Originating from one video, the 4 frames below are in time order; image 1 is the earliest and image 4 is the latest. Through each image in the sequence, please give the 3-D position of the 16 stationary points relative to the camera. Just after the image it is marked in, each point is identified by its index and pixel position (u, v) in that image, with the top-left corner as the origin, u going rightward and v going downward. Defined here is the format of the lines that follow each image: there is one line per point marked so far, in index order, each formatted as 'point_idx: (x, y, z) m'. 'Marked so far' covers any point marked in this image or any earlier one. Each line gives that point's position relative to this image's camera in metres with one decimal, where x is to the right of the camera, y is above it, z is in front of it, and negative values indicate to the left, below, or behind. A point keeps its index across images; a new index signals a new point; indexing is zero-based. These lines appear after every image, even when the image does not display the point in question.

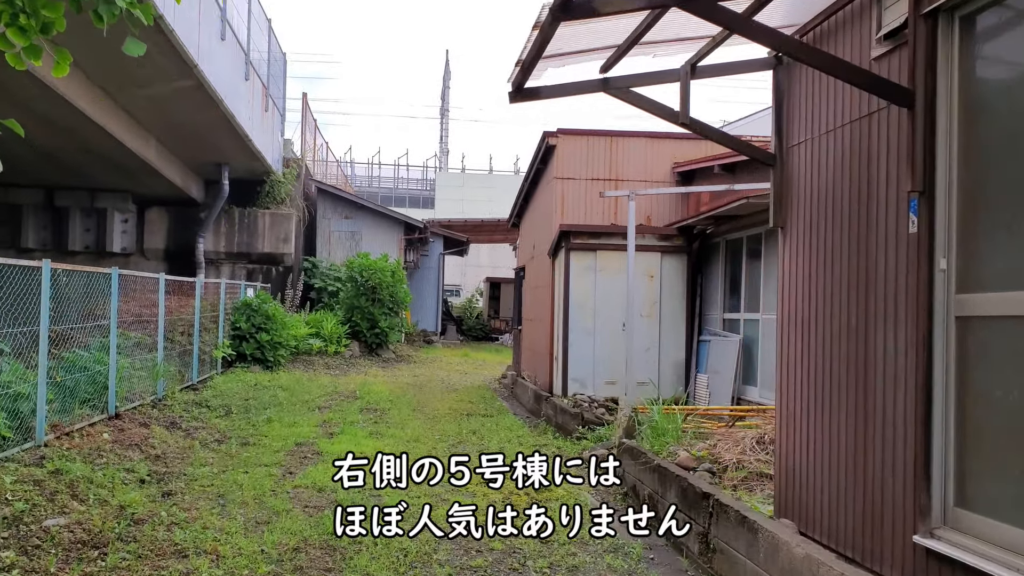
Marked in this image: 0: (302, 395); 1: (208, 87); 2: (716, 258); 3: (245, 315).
0: (-1.8, -0.9, +7.9) m
1: (-2.8, +1.9, +8.7) m
2: (+1.5, +0.2, +6.7) m
3: (-2.7, -0.3, +9.5) m
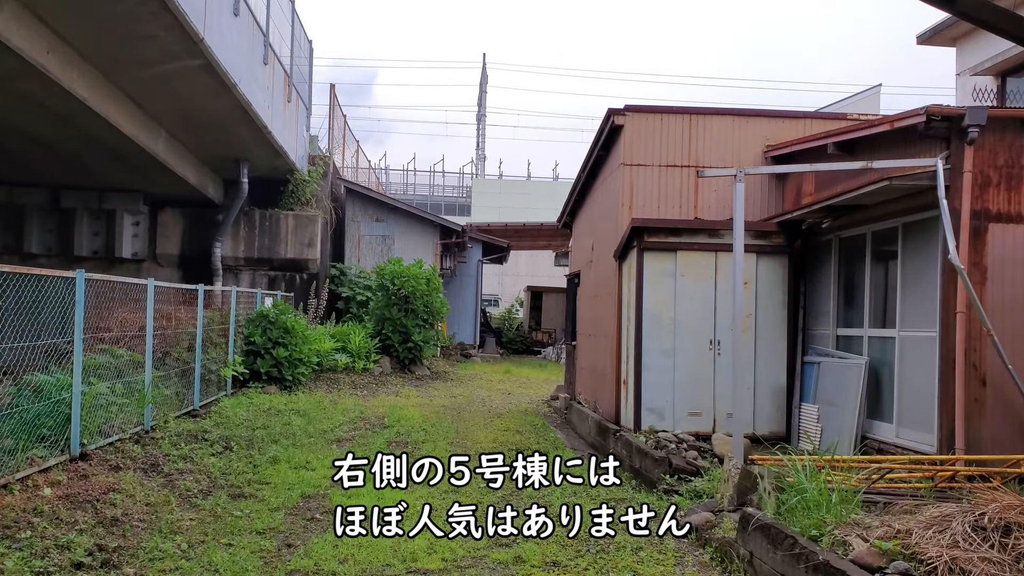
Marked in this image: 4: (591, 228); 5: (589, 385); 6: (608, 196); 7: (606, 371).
0: (-1.4, -1.0, +6.7) m
1: (-2.4, +1.8, +7.6) m
2: (+1.8, +0.2, +5.4) m
3: (-2.2, -0.4, +8.4) m
4: (+0.6, +0.5, +7.1) m
5: (+0.6, -0.7, +7.0) m
6: (+0.7, +0.6, +6.5) m
7: (+0.6, -0.6, +6.3) m
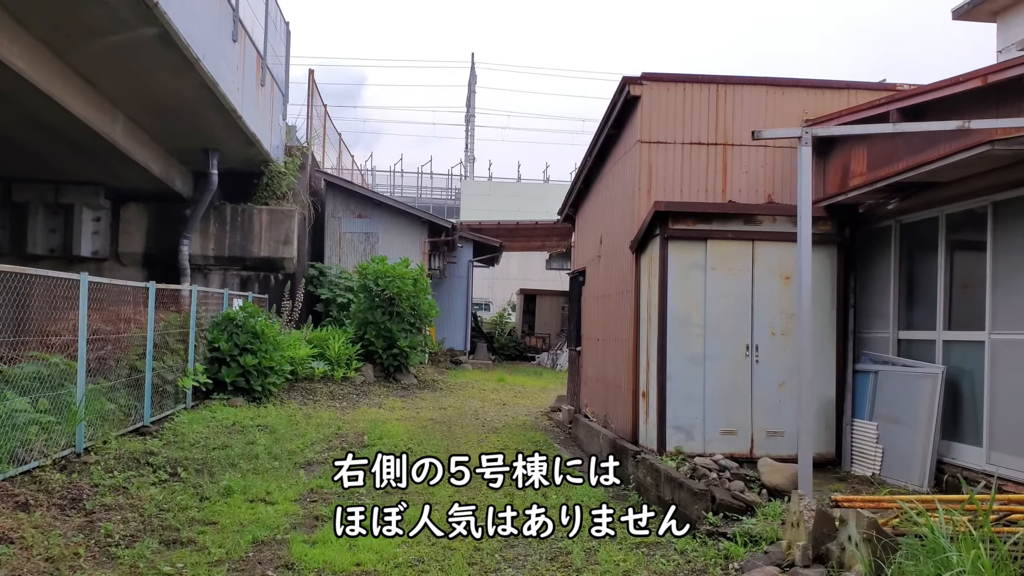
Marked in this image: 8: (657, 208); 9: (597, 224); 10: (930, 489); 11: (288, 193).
0: (-1.4, -1.0, +5.8) m
1: (-2.4, +1.8, +6.8) m
2: (+1.8, +0.2, +4.6) m
3: (-2.3, -0.3, +7.5) m
4: (+0.6, +0.5, +6.3) m
5: (+0.6, -0.7, +6.1) m
6: (+0.7, +0.7, +5.7) m
7: (+0.6, -0.6, +5.5) m
8: (+0.7, +0.4, +4.6) m
9: (+0.6, +0.4, +6.3) m
10: (+1.8, -0.8, +3.9) m
11: (-2.6, +1.1, +10.8) m
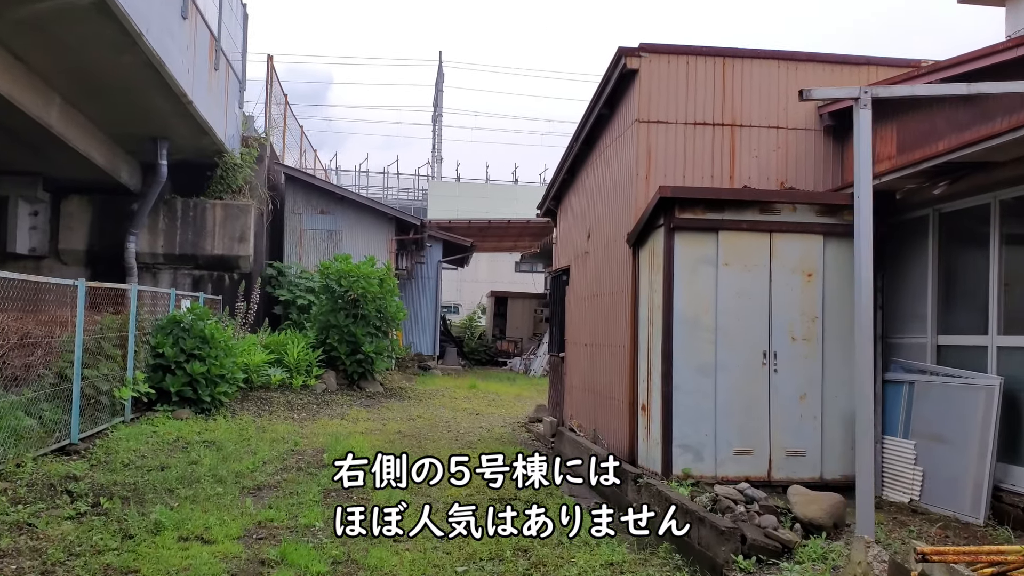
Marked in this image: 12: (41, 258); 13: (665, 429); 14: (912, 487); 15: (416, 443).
0: (-1.5, -0.9, +5.1) m
1: (-2.6, +1.8, +6.0) m
2: (+1.8, +0.2, +4.0) m
3: (-2.4, -0.3, +6.8) m
4: (+0.5, +0.5, +5.7) m
5: (+0.4, -0.7, +5.5) m
6: (+0.5, +0.7, +5.1) m
7: (+0.5, -0.5, +4.9) m
8: (+0.6, +0.4, +4.0) m
9: (+0.4, +0.4, +5.7) m
10: (+1.7, -0.8, +3.4) m
11: (-2.9, +1.1, +10.0) m
12: (-4.8, +0.3, +9.5) m
13: (+0.7, -0.6, +4.0) m
14: (+1.6, -0.8, +3.8) m
15: (-0.6, -1.0, +6.3) m
